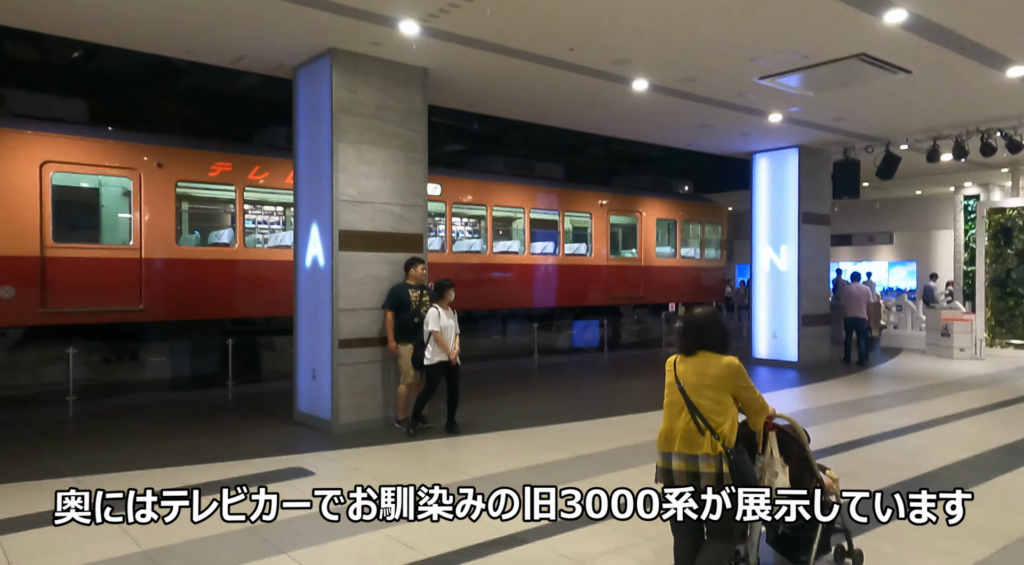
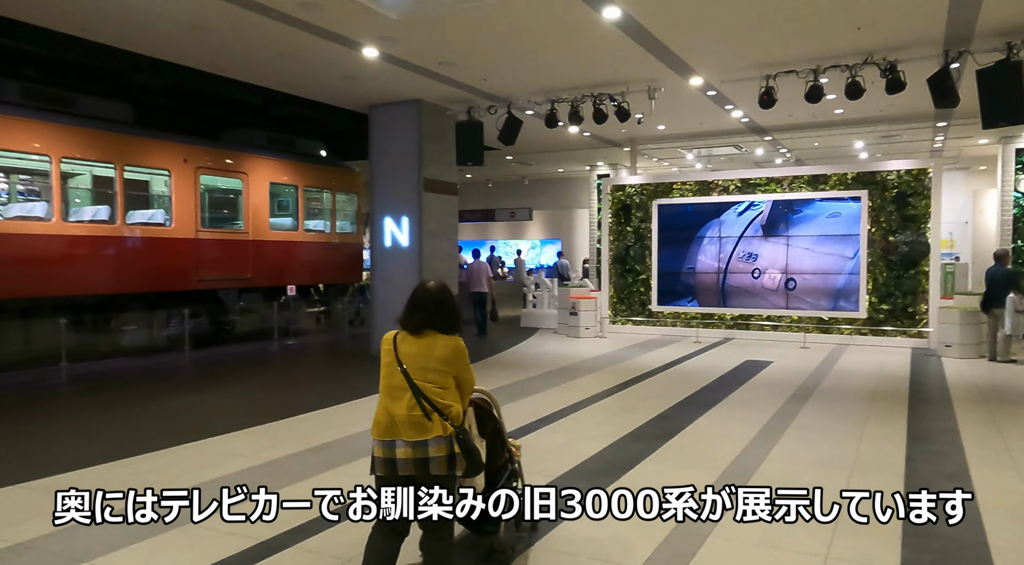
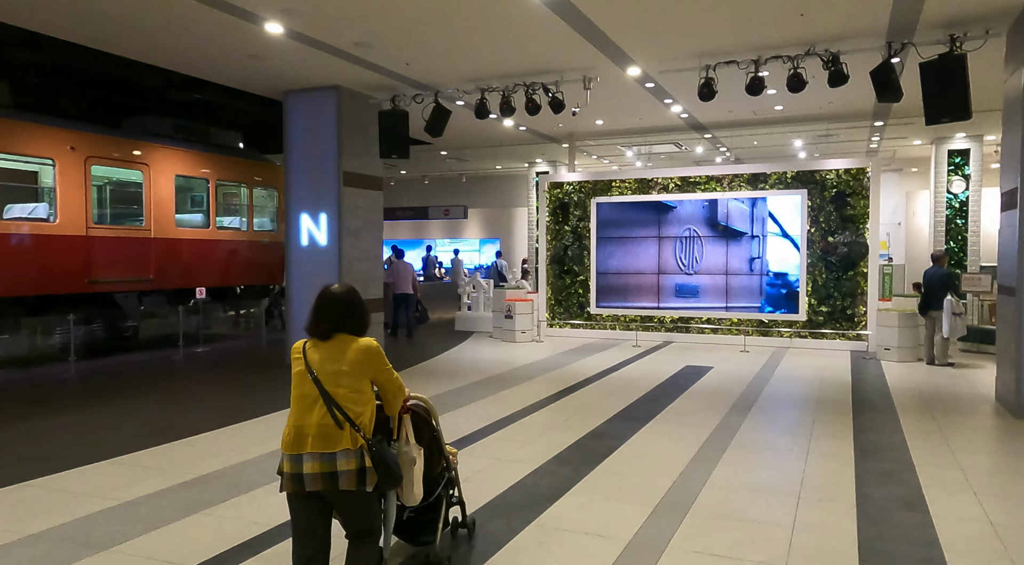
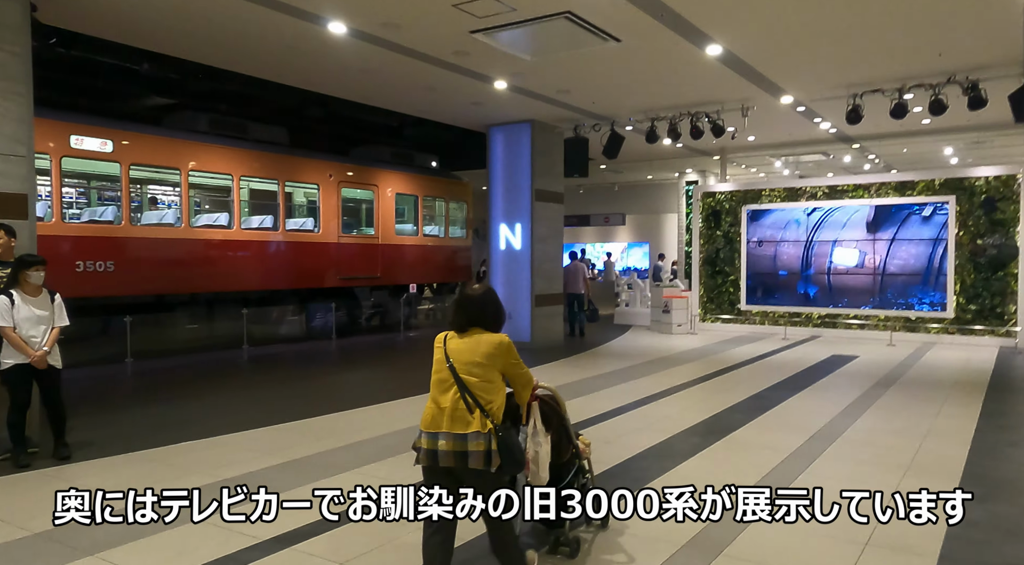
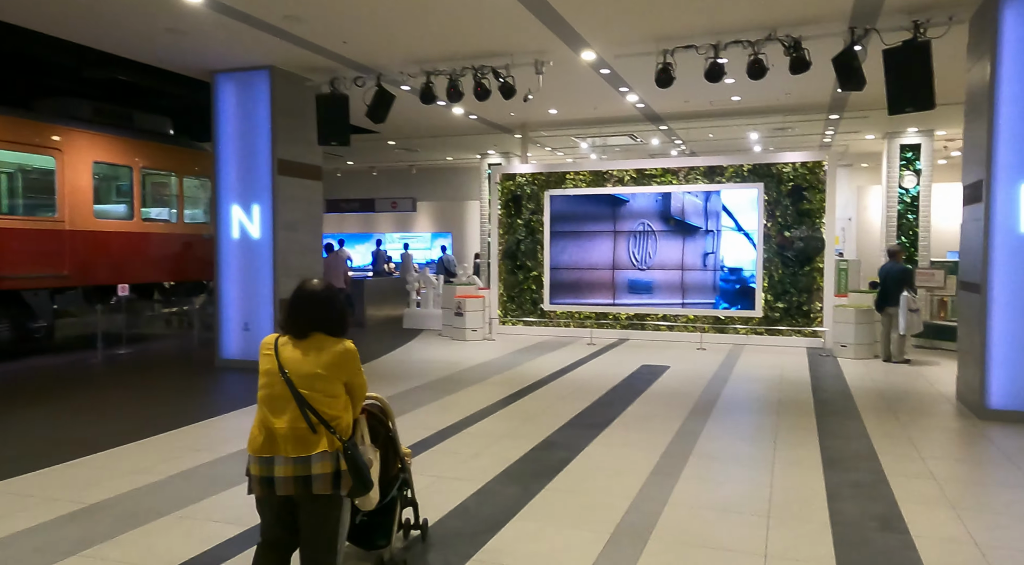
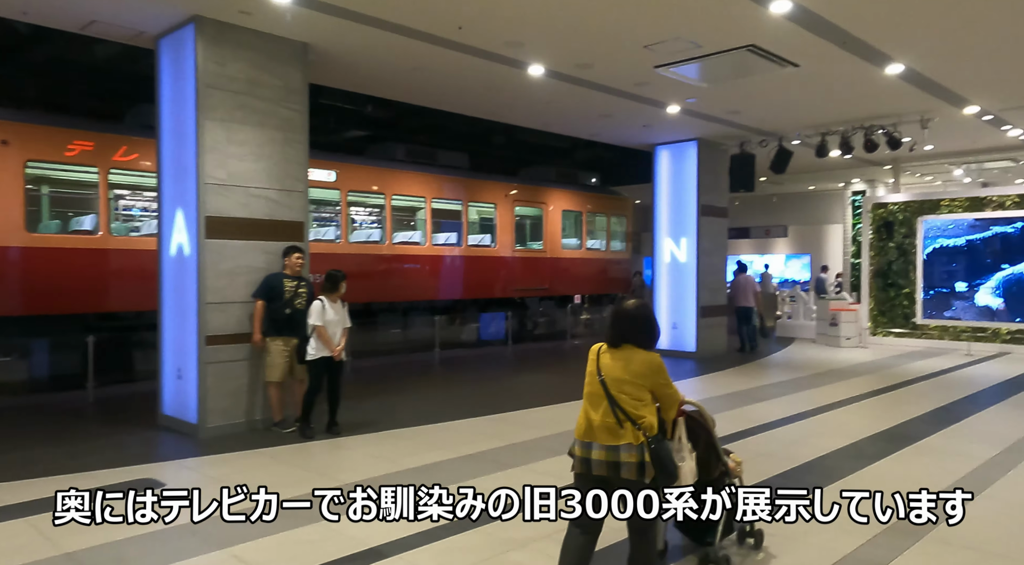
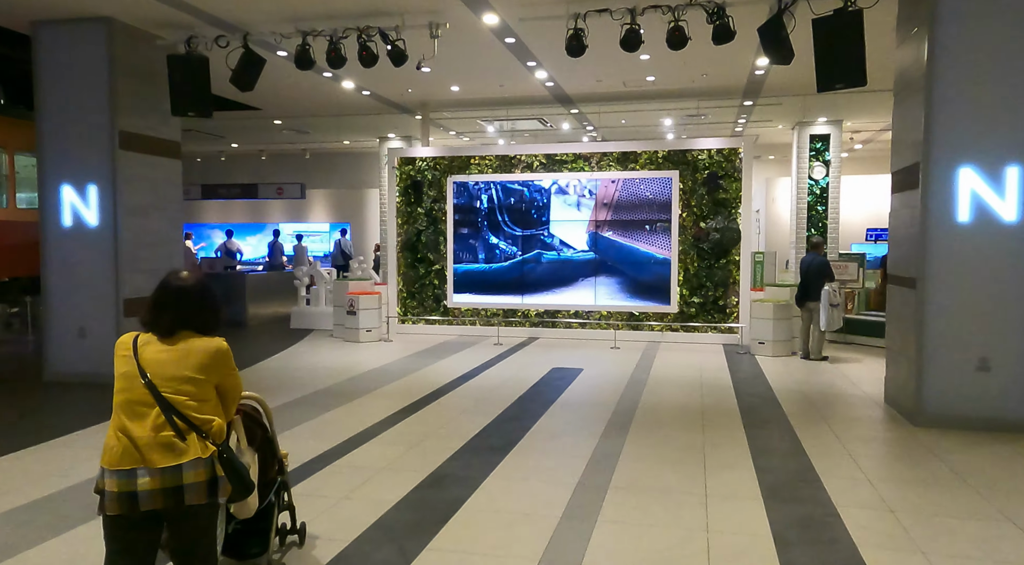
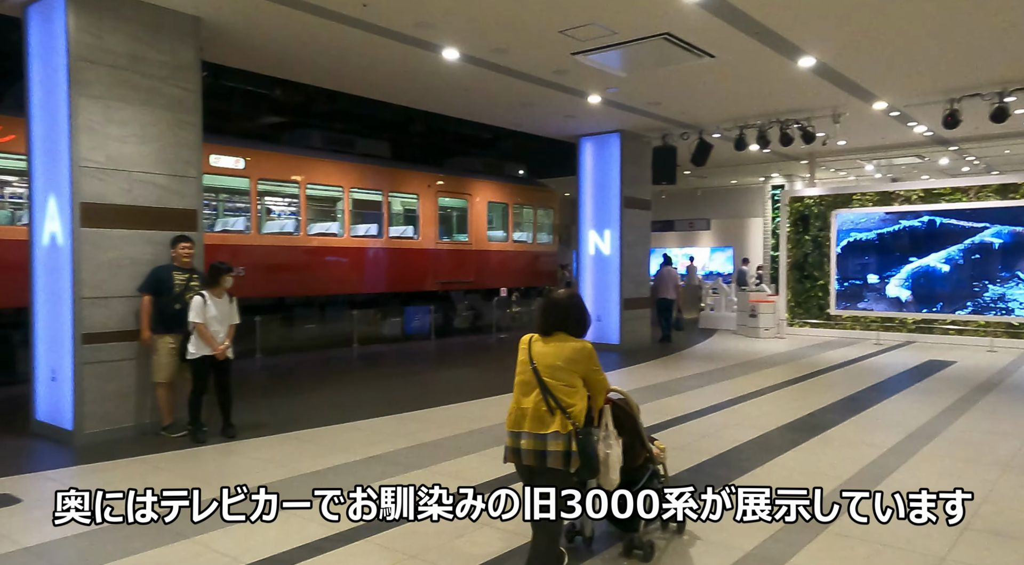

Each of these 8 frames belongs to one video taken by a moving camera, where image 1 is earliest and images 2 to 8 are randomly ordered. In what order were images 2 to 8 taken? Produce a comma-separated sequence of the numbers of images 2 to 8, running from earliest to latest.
6, 8, 4, 2, 3, 5, 7
